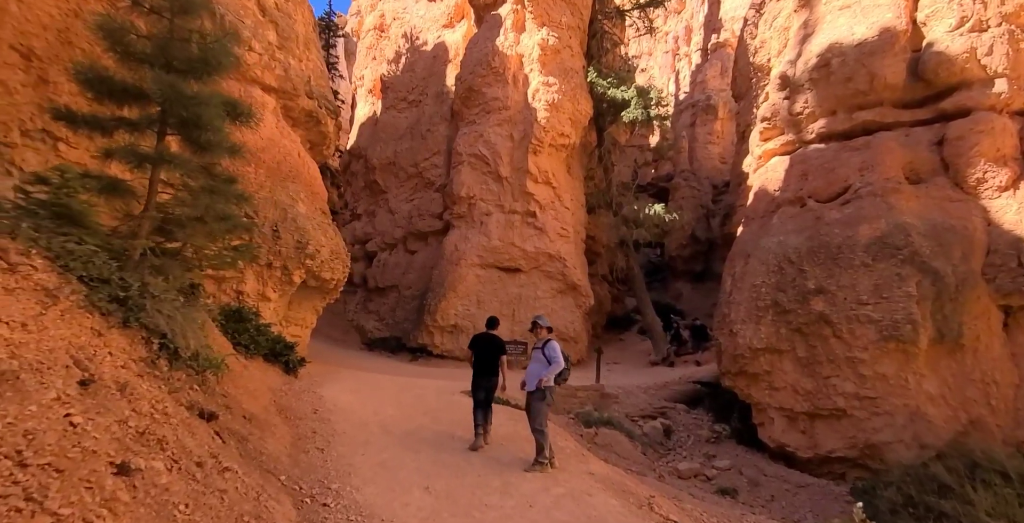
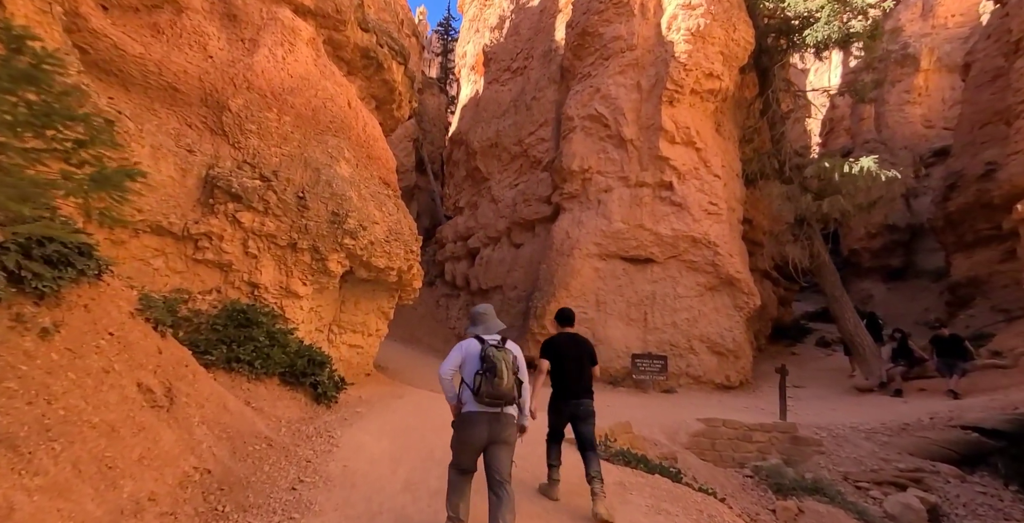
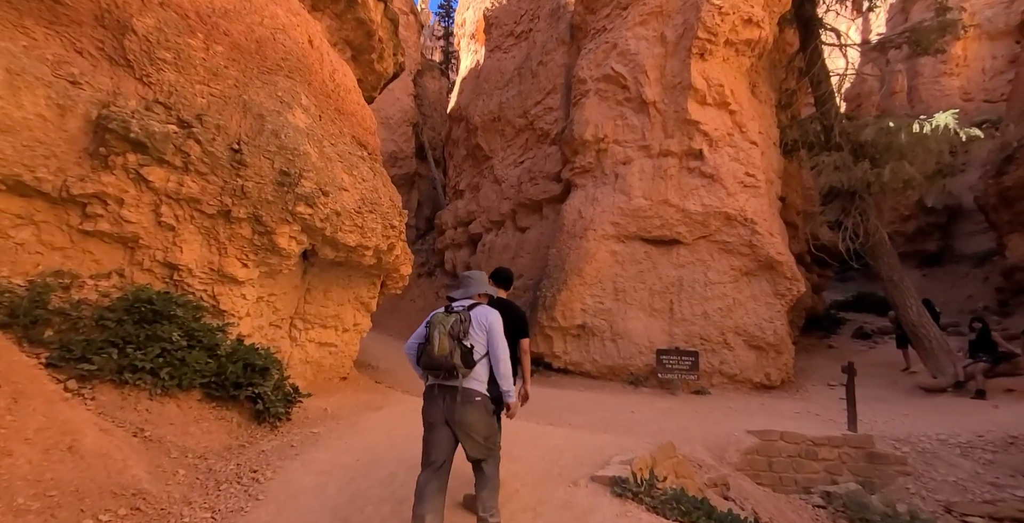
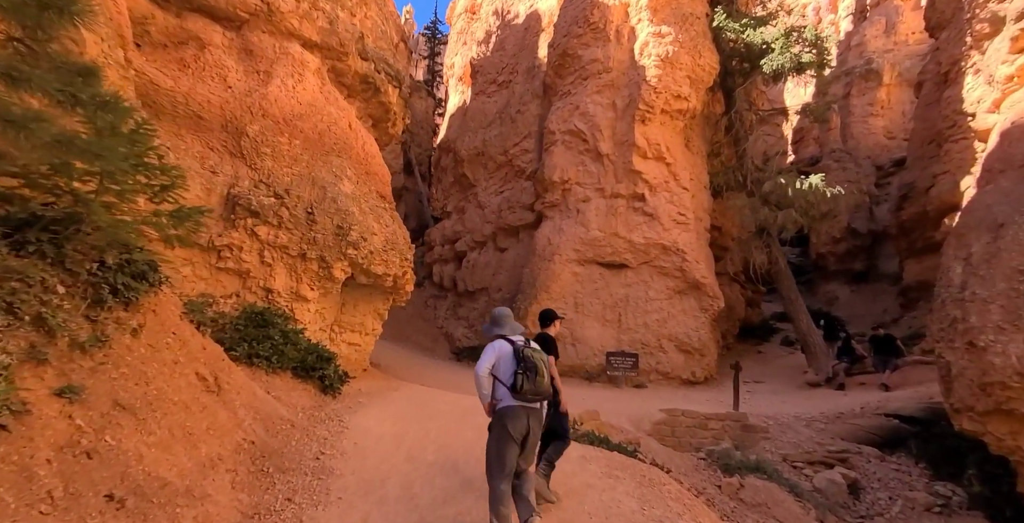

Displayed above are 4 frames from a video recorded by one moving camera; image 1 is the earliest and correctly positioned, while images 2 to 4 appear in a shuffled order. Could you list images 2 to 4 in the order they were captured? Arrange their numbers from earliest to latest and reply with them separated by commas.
4, 2, 3
